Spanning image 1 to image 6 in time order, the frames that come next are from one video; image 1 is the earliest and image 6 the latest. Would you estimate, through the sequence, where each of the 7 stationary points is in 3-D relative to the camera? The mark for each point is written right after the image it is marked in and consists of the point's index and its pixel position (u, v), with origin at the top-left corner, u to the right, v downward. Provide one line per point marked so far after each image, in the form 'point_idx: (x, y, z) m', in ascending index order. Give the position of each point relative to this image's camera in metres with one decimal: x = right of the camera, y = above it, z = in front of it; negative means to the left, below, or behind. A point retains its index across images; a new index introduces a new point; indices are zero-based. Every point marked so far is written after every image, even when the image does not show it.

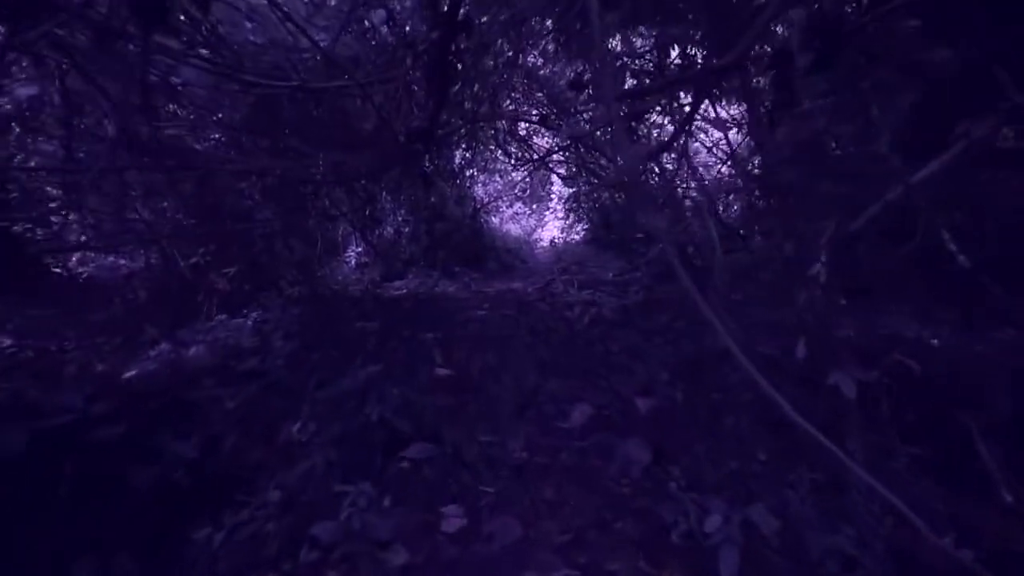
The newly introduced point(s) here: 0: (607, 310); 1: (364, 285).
0: (+1.2, -0.3, +5.7) m
1: (-2.2, +0.1, +7.4) m
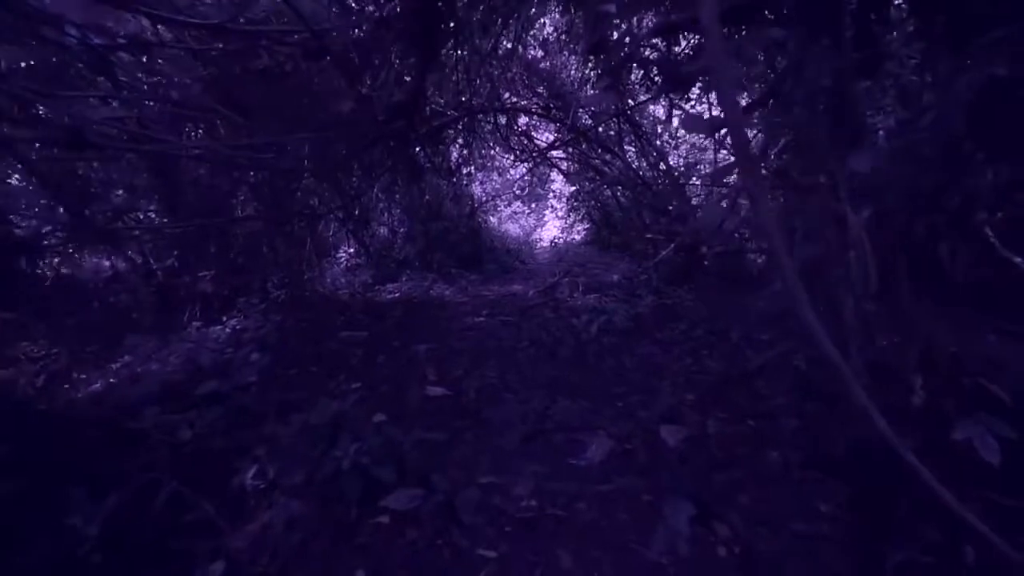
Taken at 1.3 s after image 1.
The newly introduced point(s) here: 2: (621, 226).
0: (+1.2, -0.3, +5.2) m
1: (-2.2, 0.0, +6.9) m
2: (+1.7, +1.0, +7.6) m
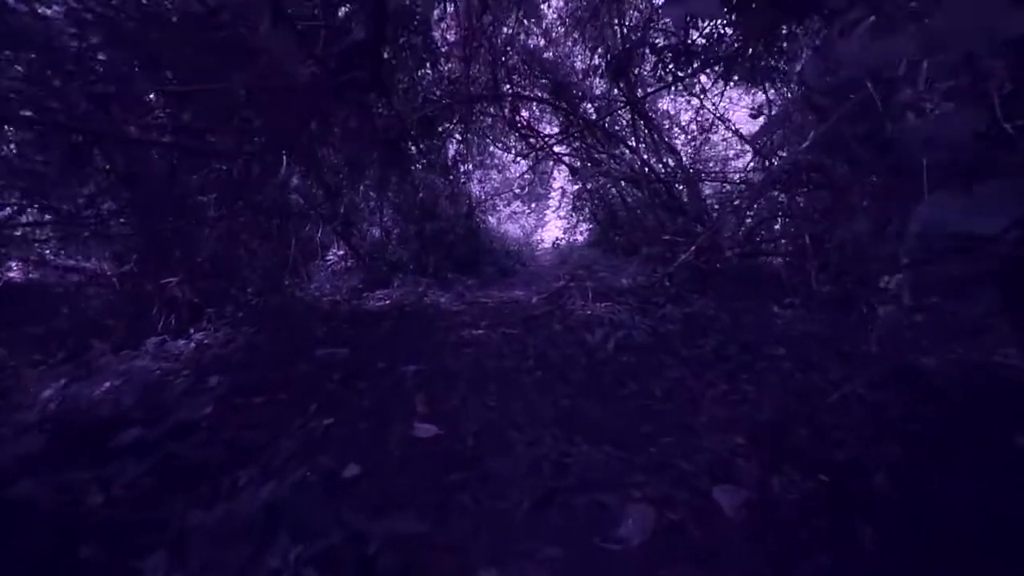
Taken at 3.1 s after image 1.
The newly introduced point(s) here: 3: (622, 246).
0: (+1.2, -0.4, +4.5) m
1: (-2.2, -0.1, +6.2) m
2: (+1.7, +0.9, +6.9) m
3: (+1.7, +0.7, +7.3) m
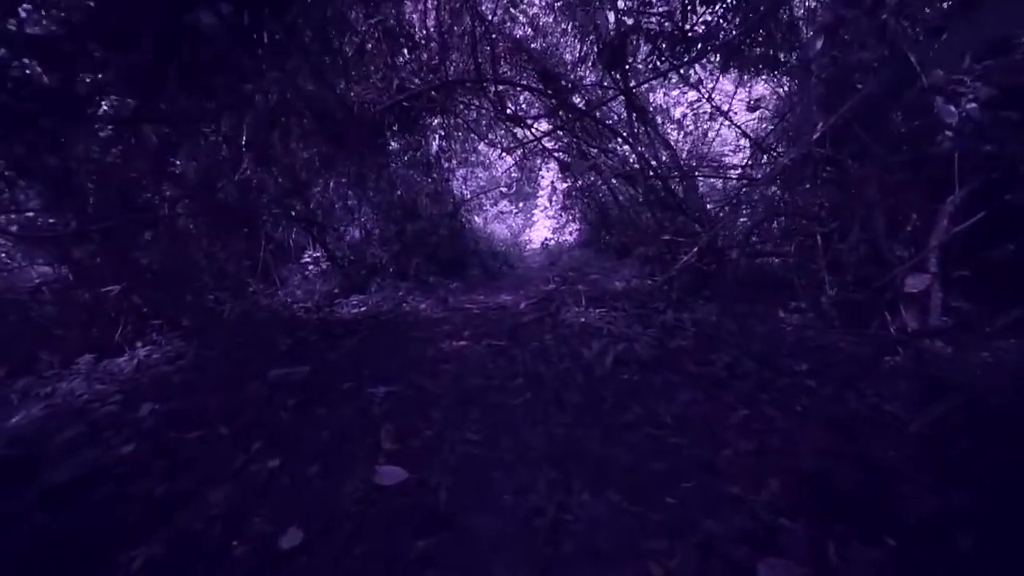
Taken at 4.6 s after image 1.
0: (+1.1, -0.5, +4.0) m
1: (-2.4, -0.2, +5.6) m
2: (+1.5, +0.8, +6.4) m
3: (+1.5, +0.6, +6.8) m
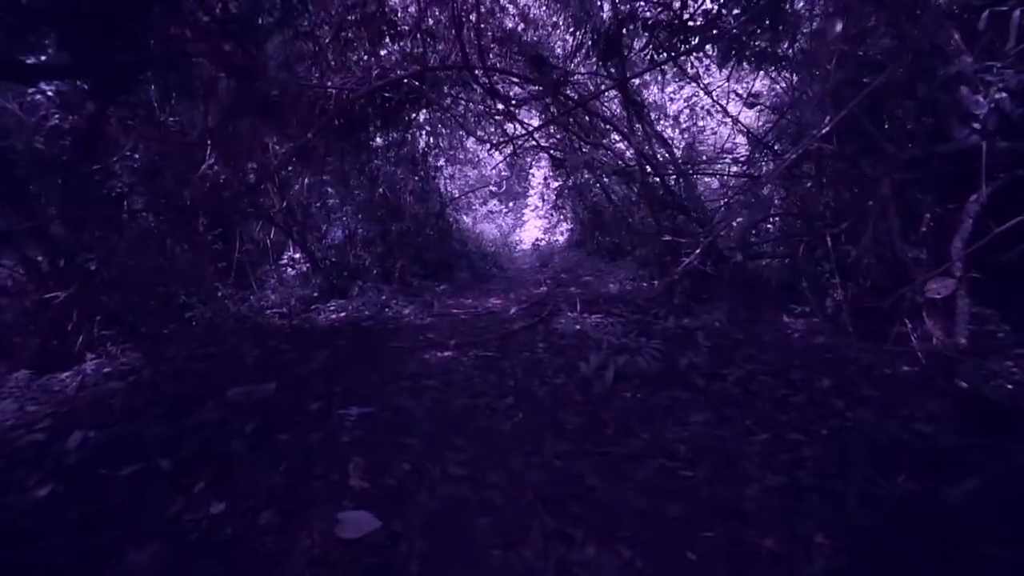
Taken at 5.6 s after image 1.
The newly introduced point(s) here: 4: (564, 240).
0: (+1.0, -0.5, +3.7) m
1: (-2.5, -0.2, +5.2) m
2: (+1.4, +0.8, +6.1) m
3: (+1.3, +0.6, +6.4) m
4: (+0.8, +0.7, +7.5) m
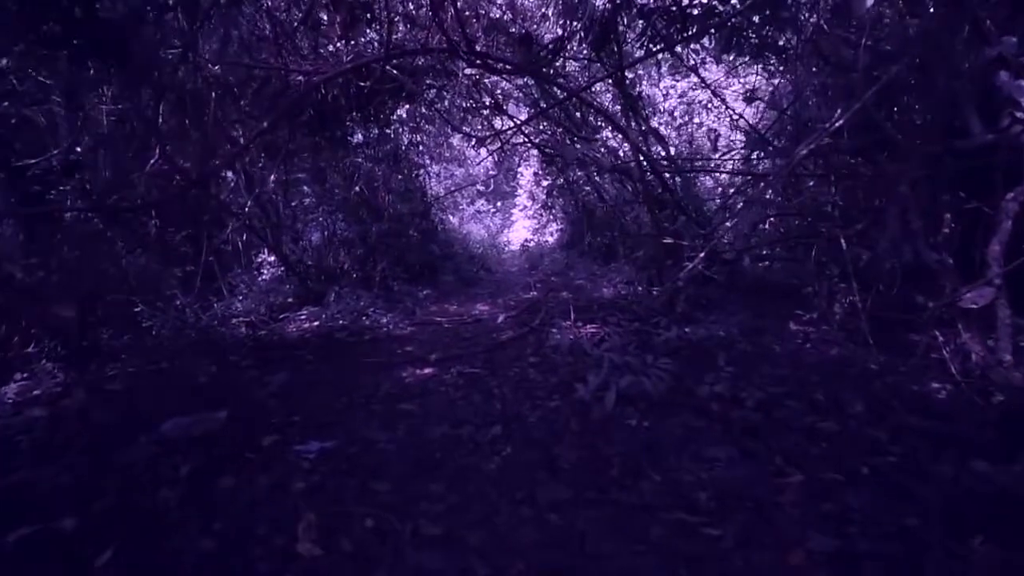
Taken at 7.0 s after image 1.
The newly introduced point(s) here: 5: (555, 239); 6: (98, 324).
0: (+0.9, -0.6, +3.2) m
1: (-2.6, -0.3, +4.7) m
2: (+1.2, +0.7, +5.7) m
3: (+1.2, +0.5, +6.0) m
4: (+0.7, +0.7, +7.0) m
5: (+0.7, +0.7, +7.0) m
6: (-3.4, -0.3, +3.8) m
